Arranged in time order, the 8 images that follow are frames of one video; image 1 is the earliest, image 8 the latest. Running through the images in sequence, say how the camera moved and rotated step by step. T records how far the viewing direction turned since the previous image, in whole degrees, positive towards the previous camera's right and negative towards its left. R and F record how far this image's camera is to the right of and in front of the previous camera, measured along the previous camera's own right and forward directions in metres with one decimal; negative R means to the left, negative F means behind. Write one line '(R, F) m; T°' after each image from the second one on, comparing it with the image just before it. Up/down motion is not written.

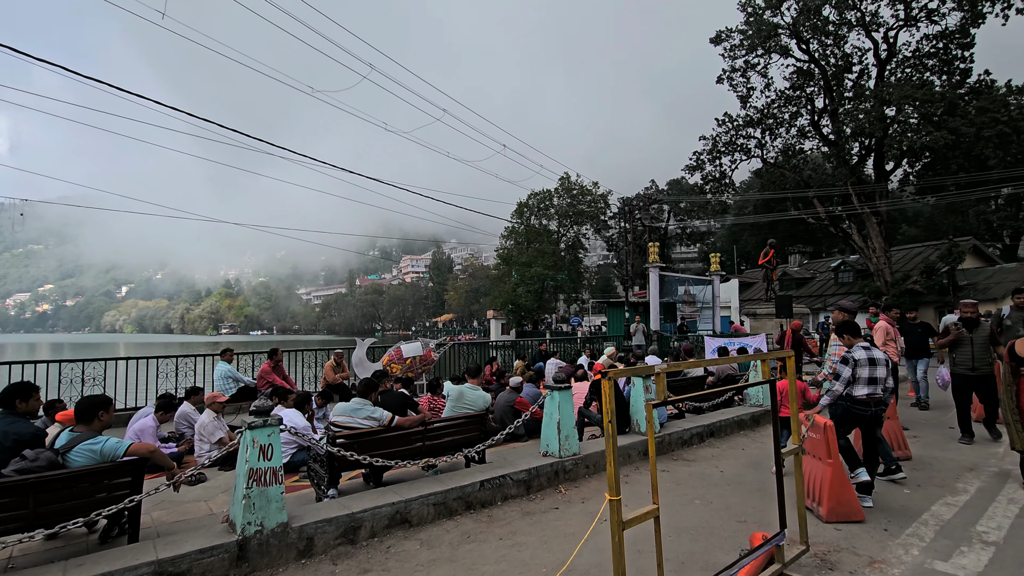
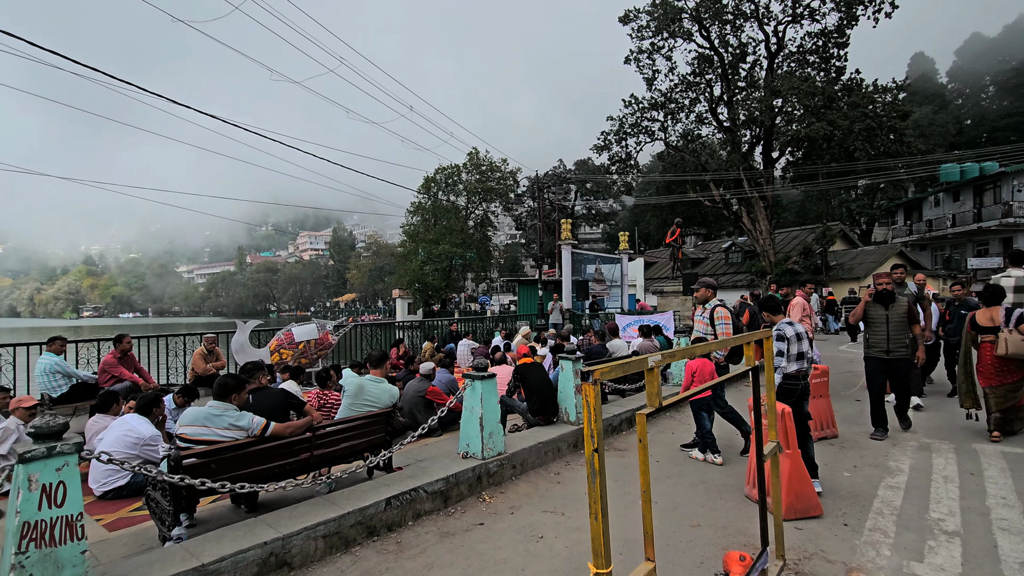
(-0.1, +0.9) m; +10°
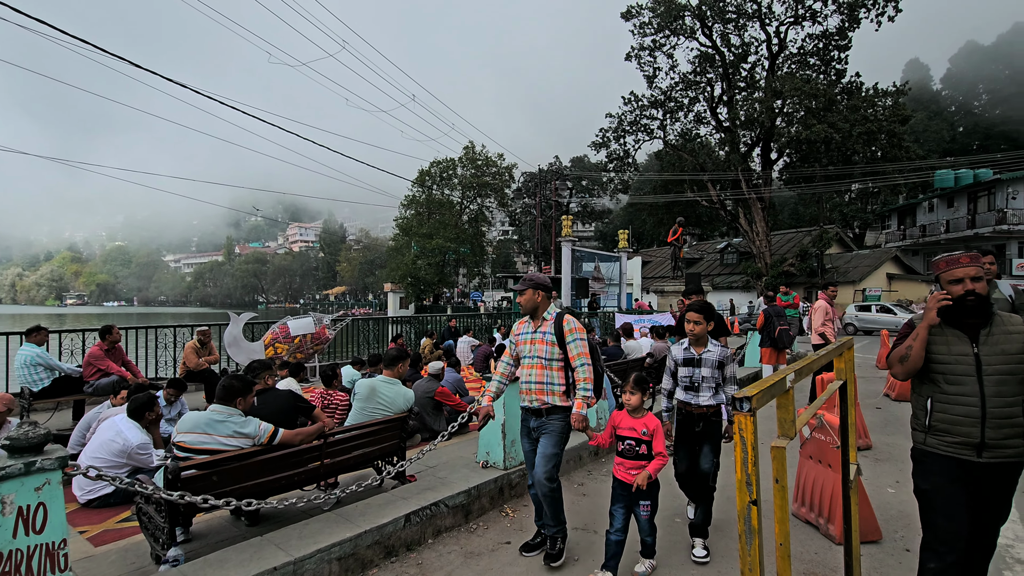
(-0.3, +0.4) m; +1°
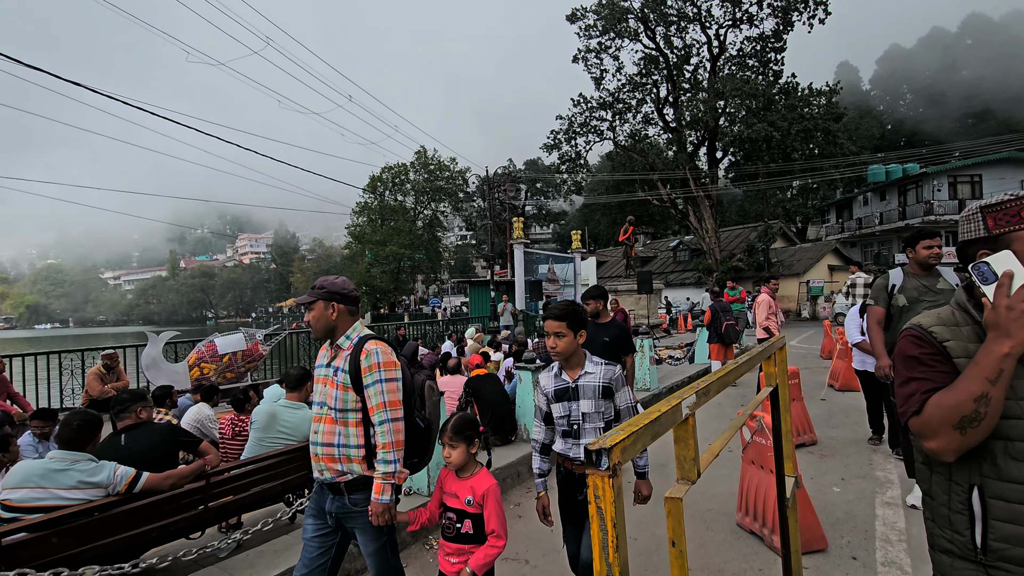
(+0.3, +0.4) m; +4°
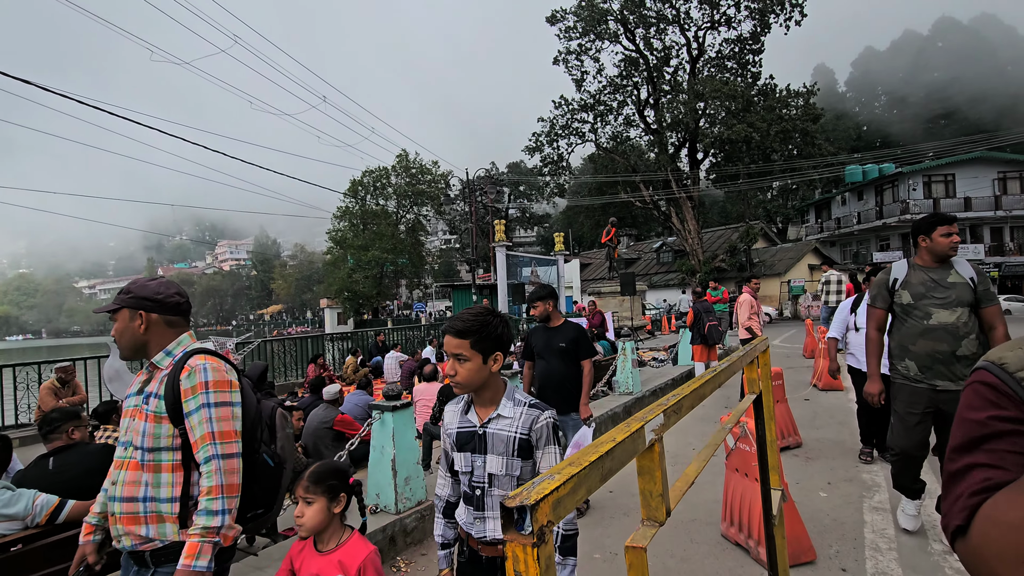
(+0.1, +0.2) m; +2°
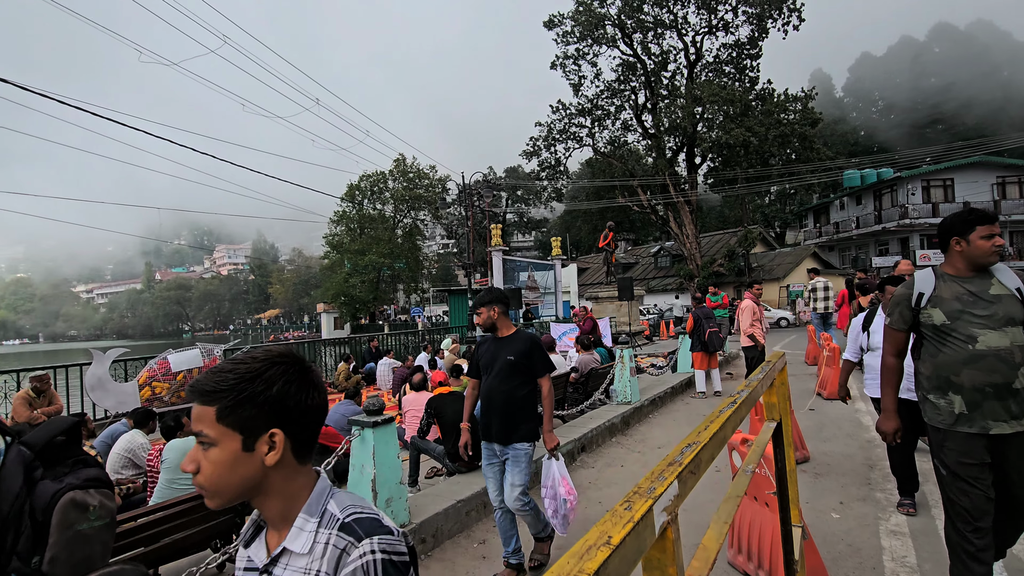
(+0.1, +0.2) m; 0°
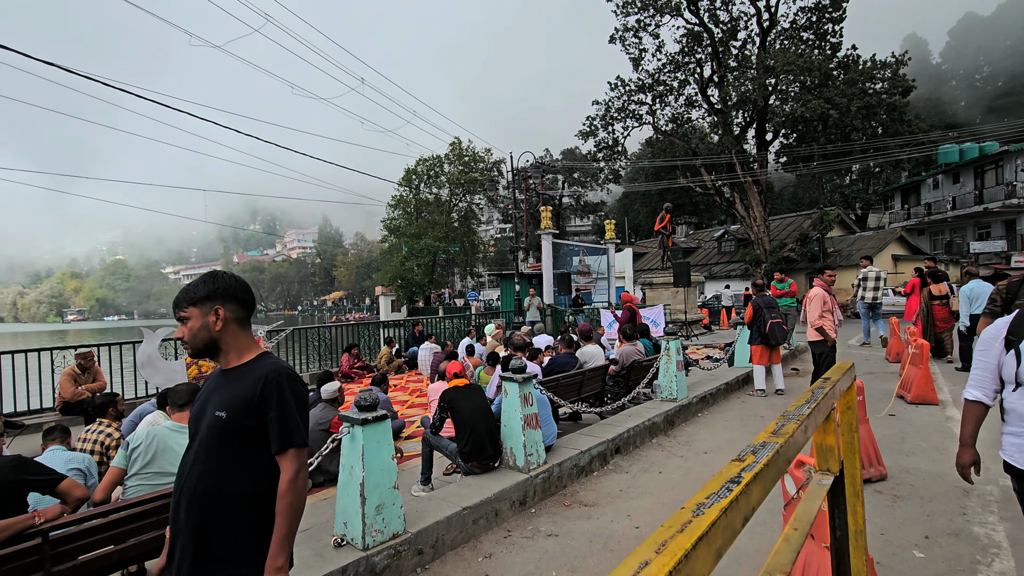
(+0.3, +0.5) m; -7°
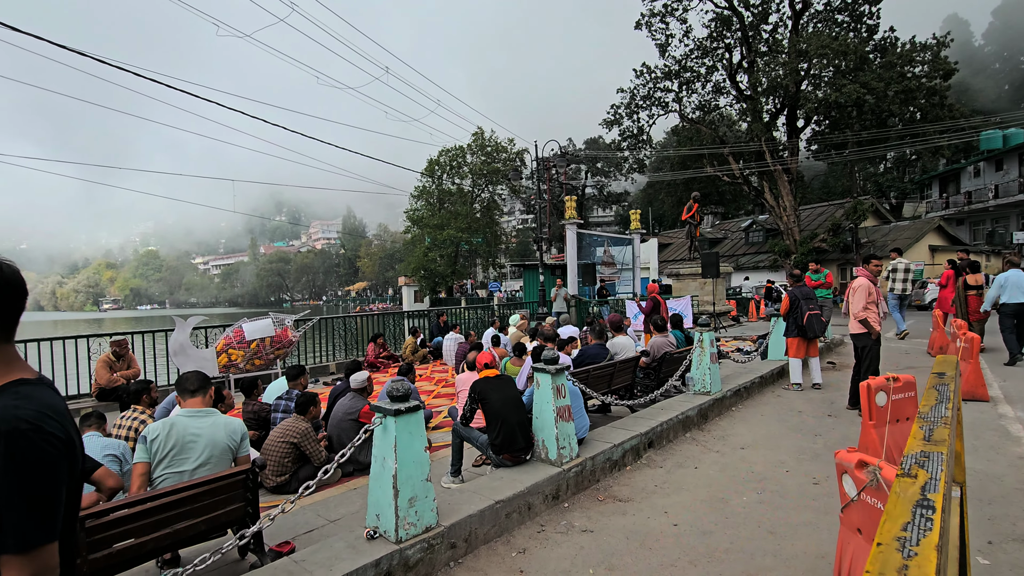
(-0.1, +0.1) m; -2°
